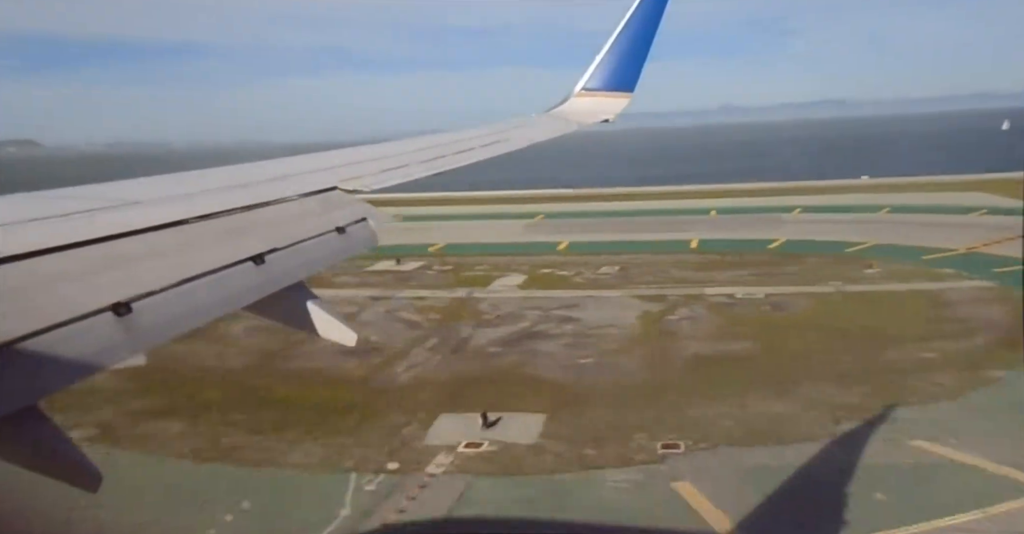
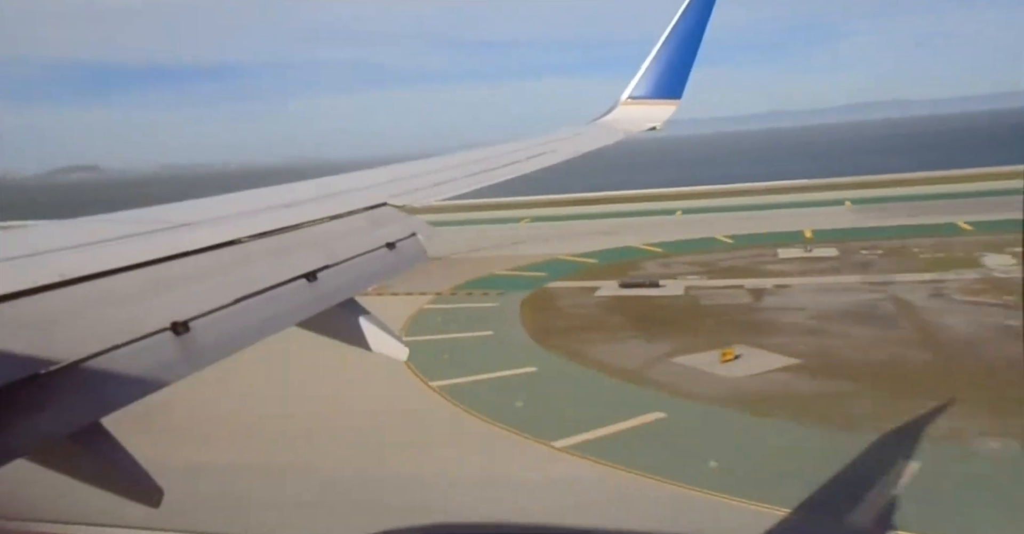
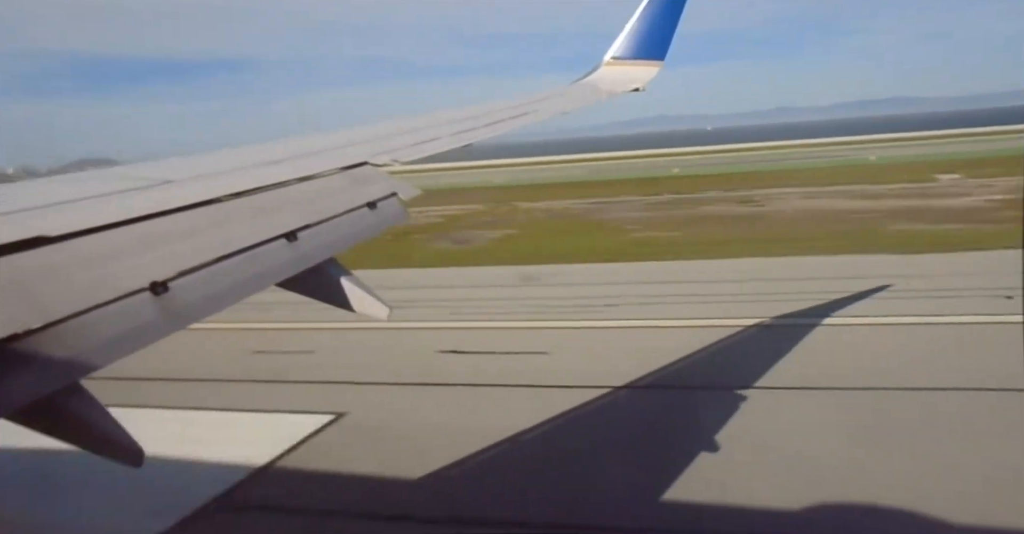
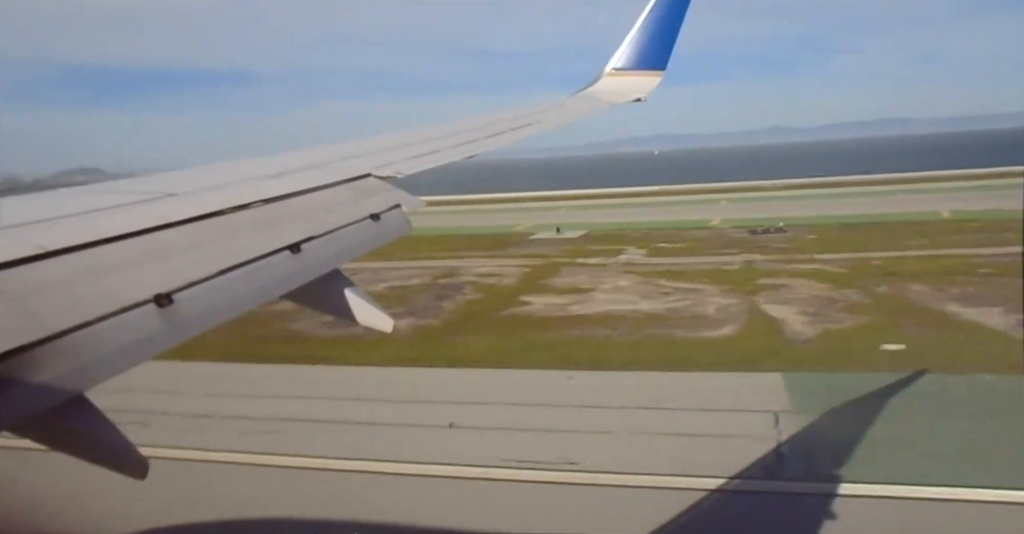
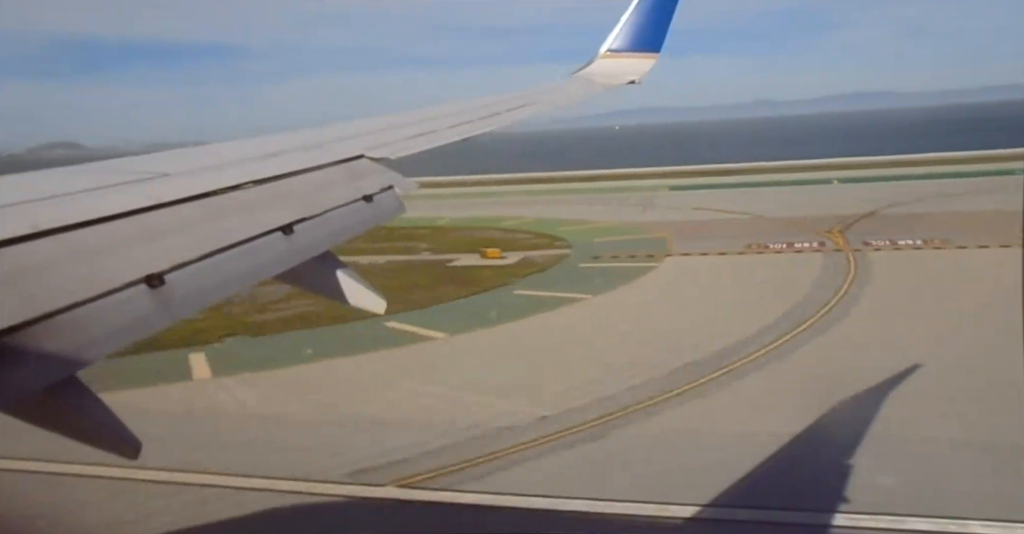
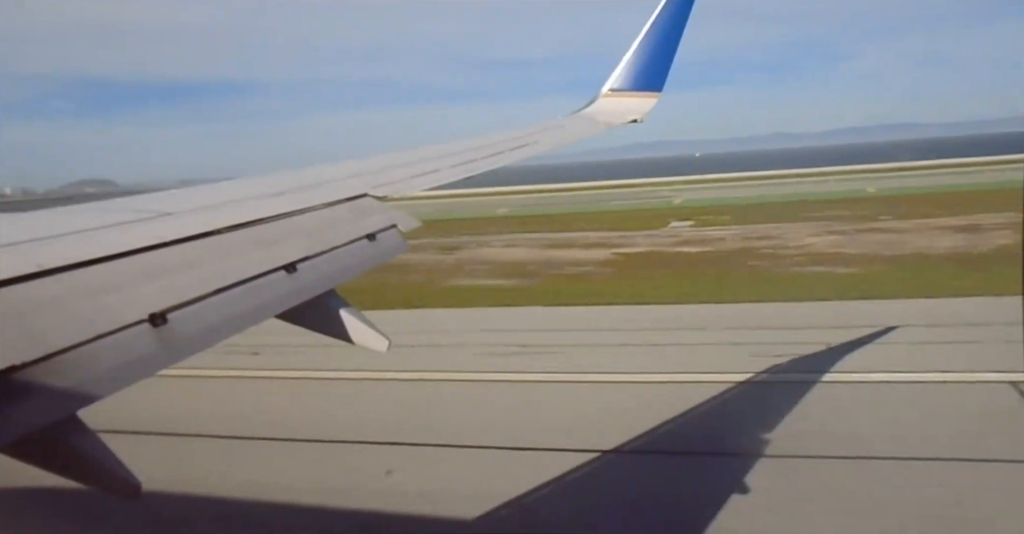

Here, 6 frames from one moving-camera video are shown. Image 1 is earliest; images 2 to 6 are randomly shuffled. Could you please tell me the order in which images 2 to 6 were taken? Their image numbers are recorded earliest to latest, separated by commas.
2, 5, 4, 6, 3
